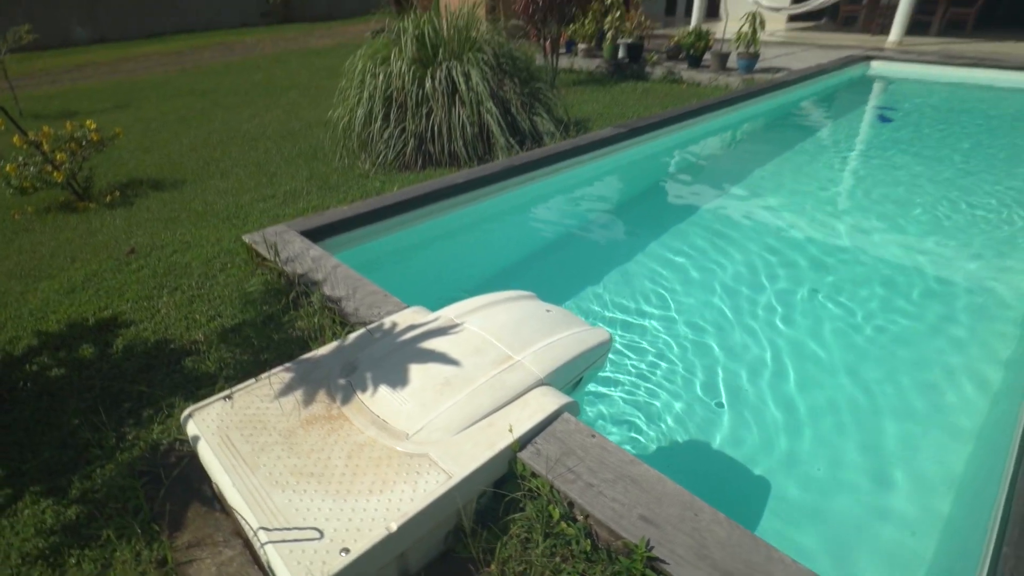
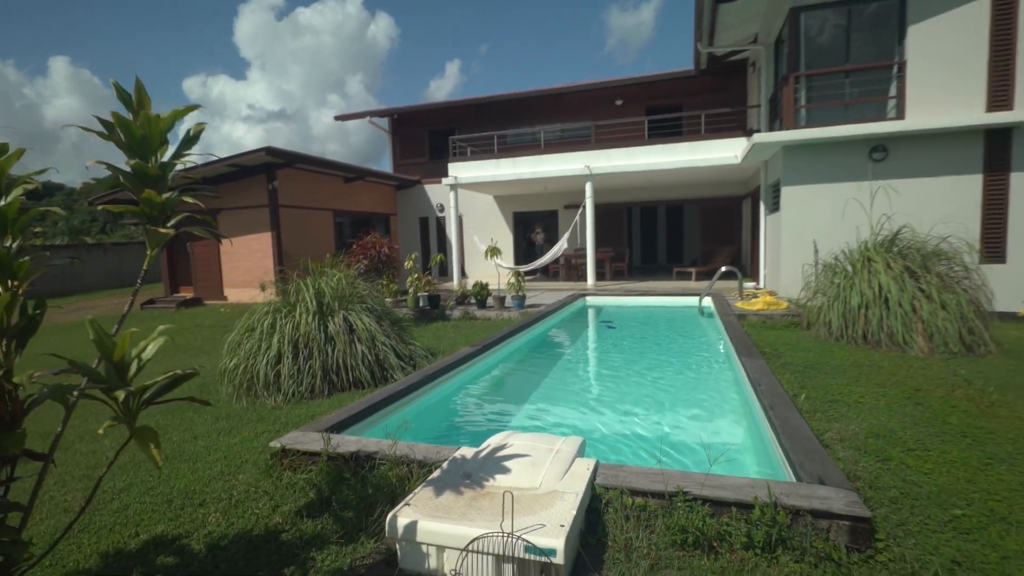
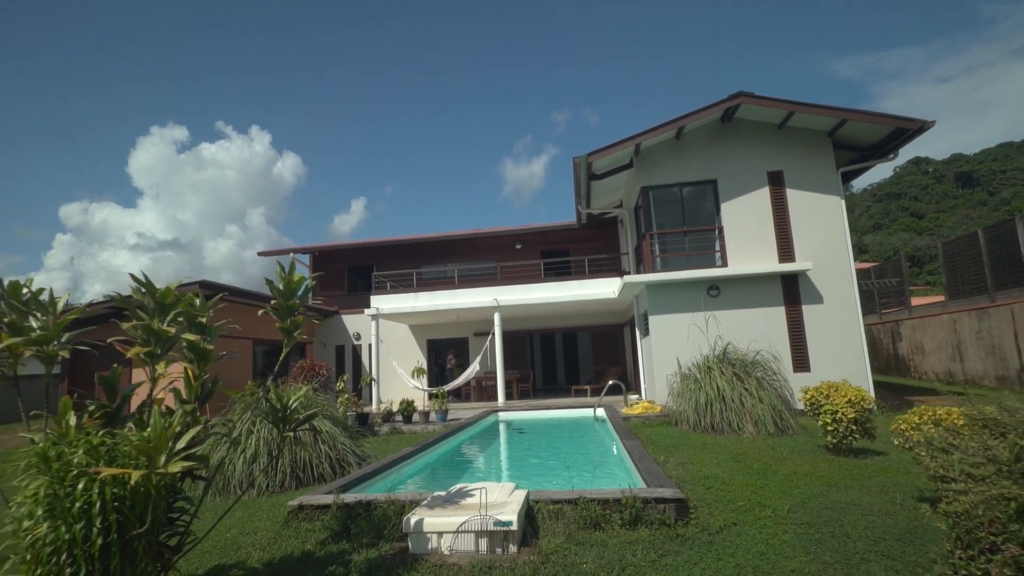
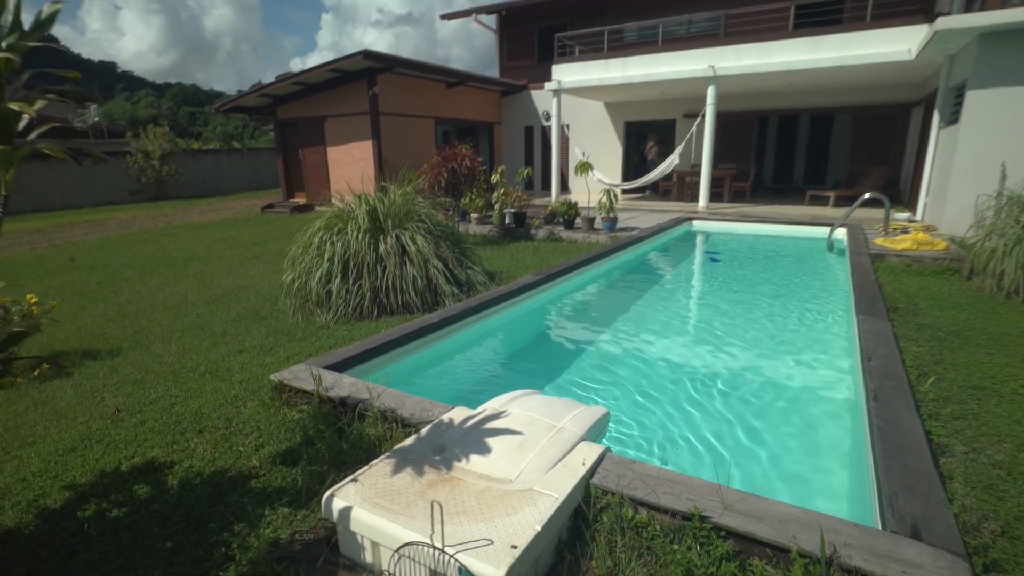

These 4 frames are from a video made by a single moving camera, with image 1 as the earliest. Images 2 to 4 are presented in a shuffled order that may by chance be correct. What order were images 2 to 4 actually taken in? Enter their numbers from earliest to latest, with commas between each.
4, 2, 3
